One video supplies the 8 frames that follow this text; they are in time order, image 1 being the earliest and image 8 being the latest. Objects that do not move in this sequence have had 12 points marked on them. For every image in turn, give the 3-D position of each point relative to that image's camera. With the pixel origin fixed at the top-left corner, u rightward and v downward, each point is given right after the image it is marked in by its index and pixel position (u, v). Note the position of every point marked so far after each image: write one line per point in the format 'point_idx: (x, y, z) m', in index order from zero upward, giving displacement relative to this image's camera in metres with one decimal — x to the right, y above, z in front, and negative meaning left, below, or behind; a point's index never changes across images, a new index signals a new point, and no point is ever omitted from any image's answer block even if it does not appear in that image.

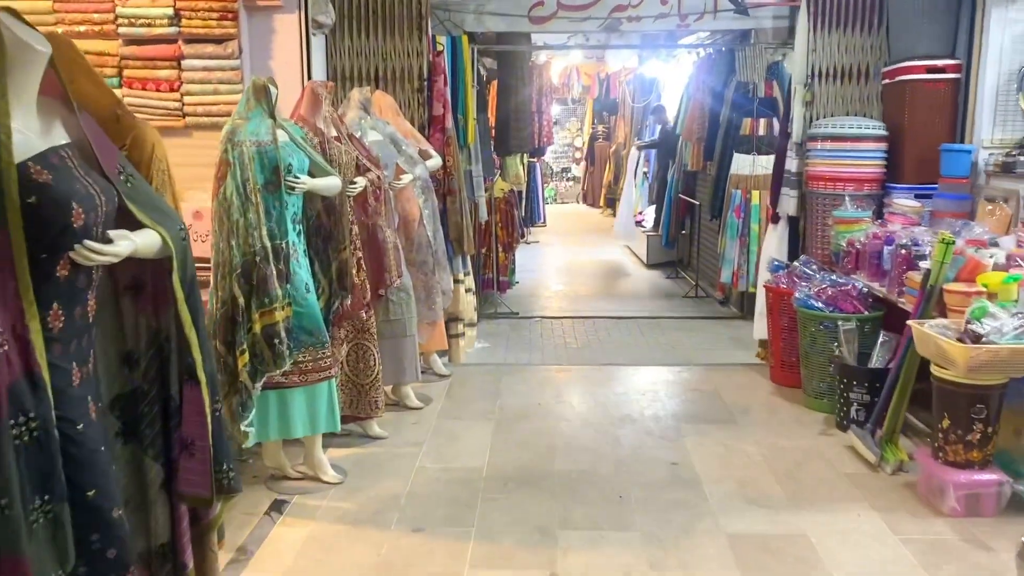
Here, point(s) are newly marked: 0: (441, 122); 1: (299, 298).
0: (-0.3, +0.7, +3.5) m
1: (-0.6, 0.0, +2.2) m
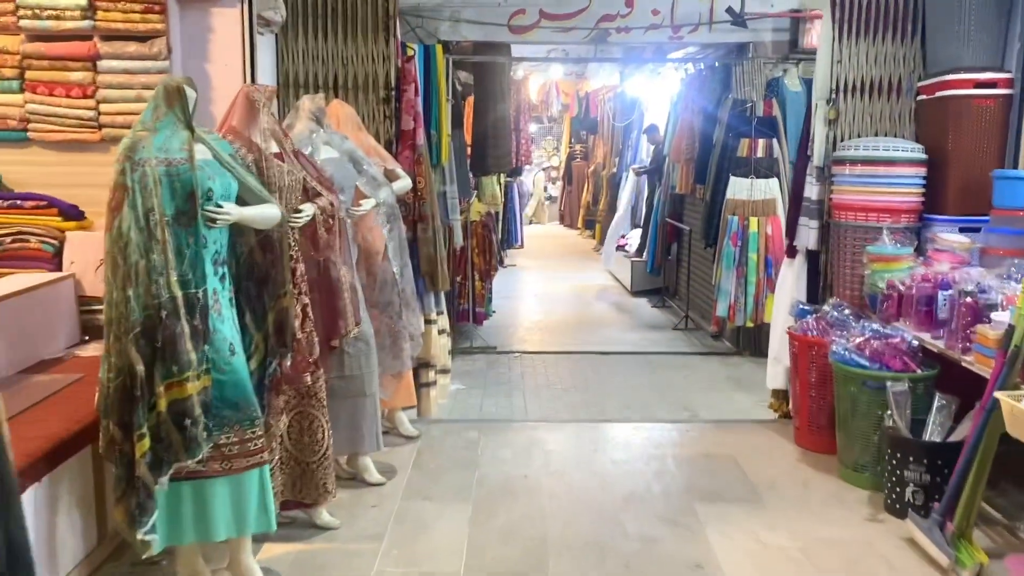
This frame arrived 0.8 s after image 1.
0: (-0.4, +0.5, +3.0) m
1: (-0.6, -0.2, +1.7) m
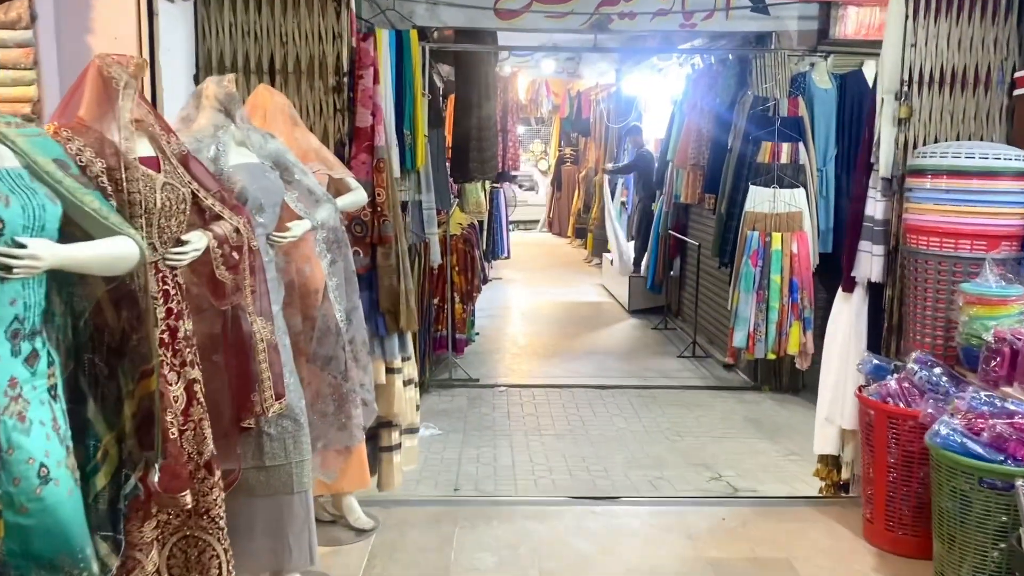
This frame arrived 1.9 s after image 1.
0: (-0.4, +0.4, +2.4) m
1: (-0.6, -0.3, +1.0) m
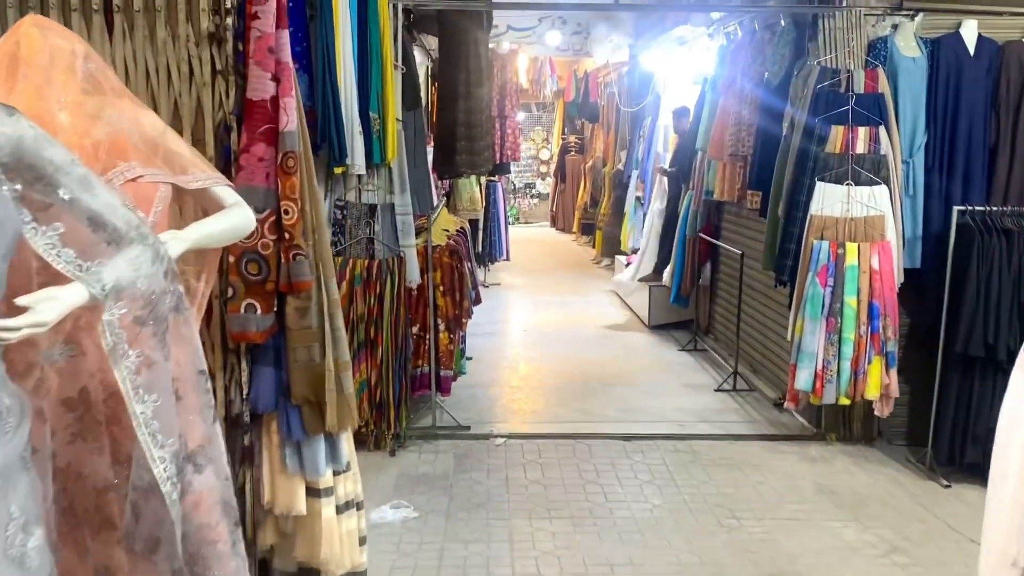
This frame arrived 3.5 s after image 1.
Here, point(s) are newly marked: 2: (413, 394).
0: (-0.4, +0.3, +1.4) m
1: (-0.6, -0.4, +0.1) m
2: (-0.4, -0.4, +3.5) m
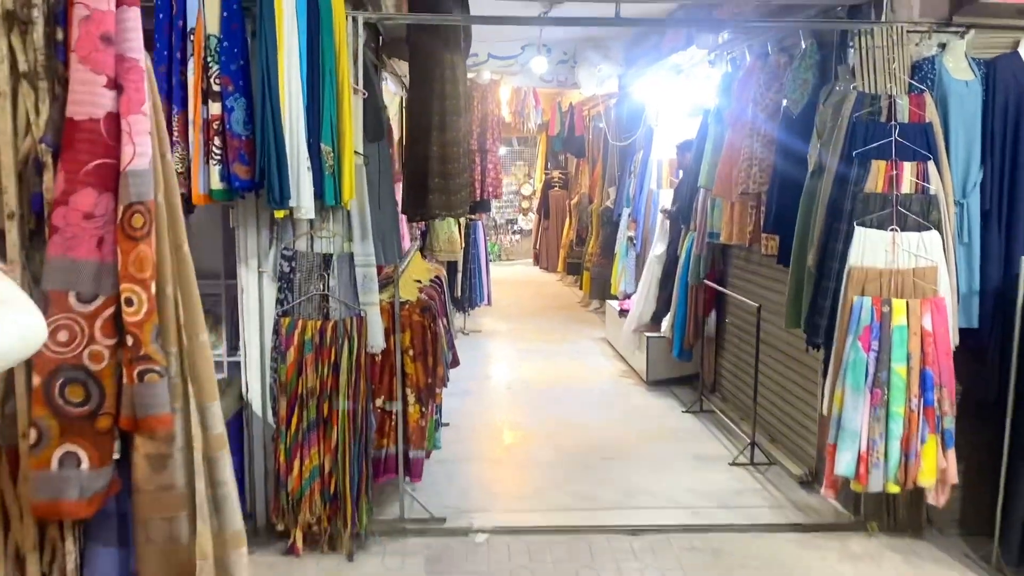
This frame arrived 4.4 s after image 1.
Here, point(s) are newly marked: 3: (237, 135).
0: (-0.4, +0.1, +0.9) m
1: (-0.6, -0.5, -0.4) m
2: (-0.5, -0.7, +2.9) m
3: (-0.8, +0.4, +2.5) m
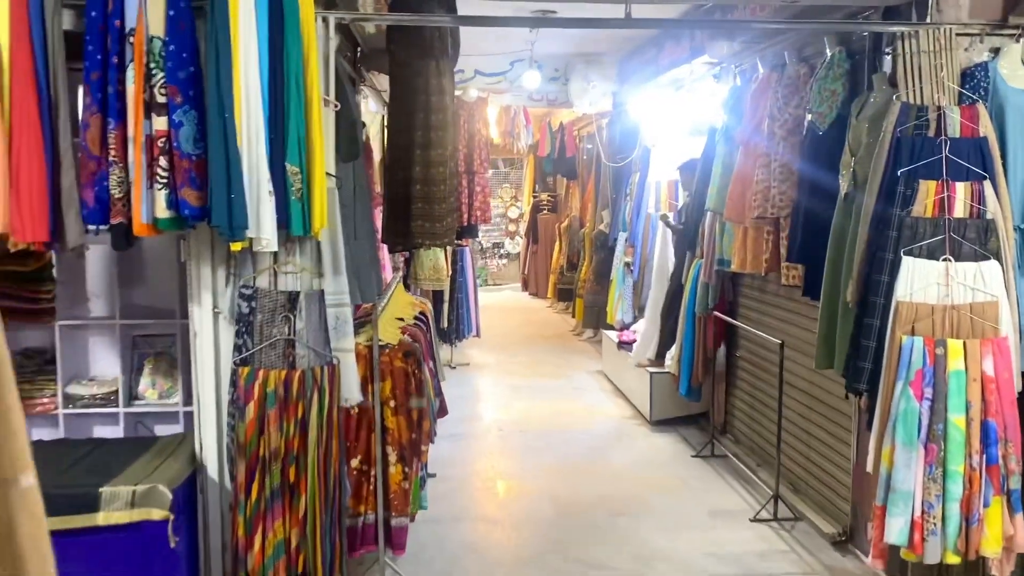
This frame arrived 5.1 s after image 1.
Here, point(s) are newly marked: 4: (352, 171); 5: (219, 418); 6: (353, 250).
0: (-0.4, +0.1, +0.5) m
1: (-0.5, -0.5, -0.8) m
2: (-0.5, -0.8, +2.5) m
3: (-0.8, +0.3, +2.1) m
4: (-0.5, +0.3, +2.5) m
5: (-0.8, -0.4, +2.4) m
6: (-0.5, +0.1, +2.5) m
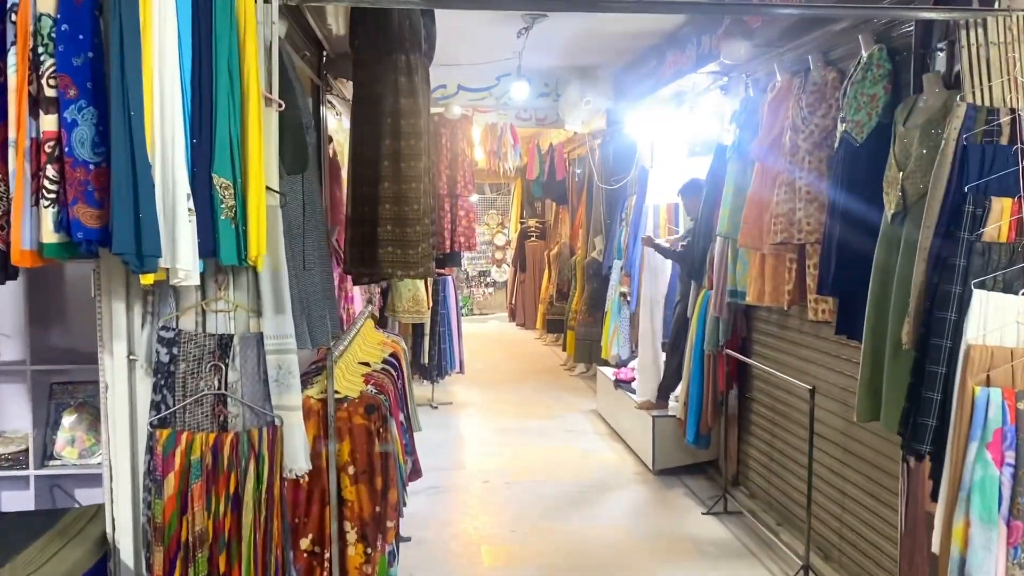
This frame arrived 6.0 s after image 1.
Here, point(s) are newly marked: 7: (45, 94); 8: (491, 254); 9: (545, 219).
0: (-0.4, 0.0, +0.1) m
1: (-0.5, -0.5, -1.3) m
2: (-0.5, -0.9, +2.0) m
3: (-0.8, +0.2, +1.6) m
4: (-0.5, +0.2, +2.1) m
5: (-0.9, -0.5, +1.9) m
6: (-0.5, 0.0, +2.0) m
7: (-0.9, +0.4, +1.6) m
8: (-0.2, +0.4, +10.0) m
9: (+0.3, +0.7, +8.3) m
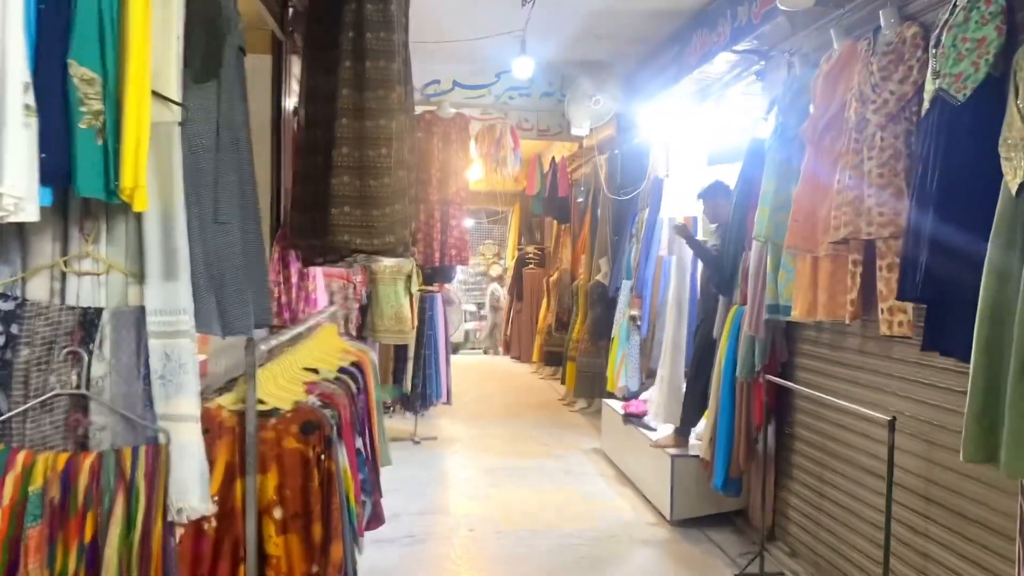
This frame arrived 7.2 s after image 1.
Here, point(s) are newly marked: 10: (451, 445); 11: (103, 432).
0: (-0.4, +0.2, -0.5) m
1: (-0.5, -0.3, -1.9) m
2: (-0.5, -0.8, +1.4) m
3: (-0.8, +0.3, +1.1) m
4: (-0.5, +0.3, +1.5) m
5: (-0.9, -0.4, +1.3) m
6: (-0.5, +0.1, +1.5) m
7: (-0.9, +0.5, +1.1) m
8: (-0.3, 0.0, +9.5) m
9: (+0.3, +0.4, +7.8) m
10: (-0.3, -0.9, +4.6) m
11: (-0.6, -0.2, +1.3) m
